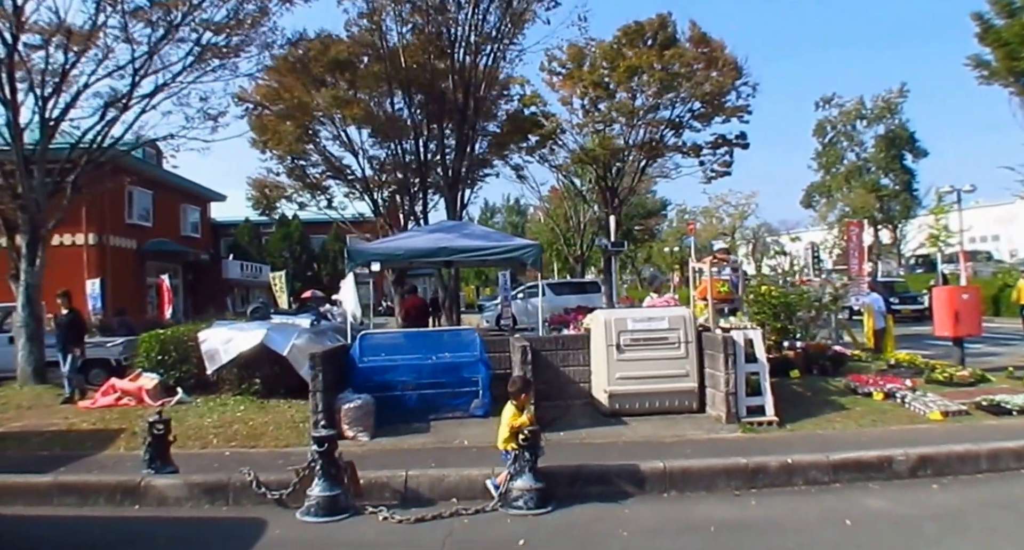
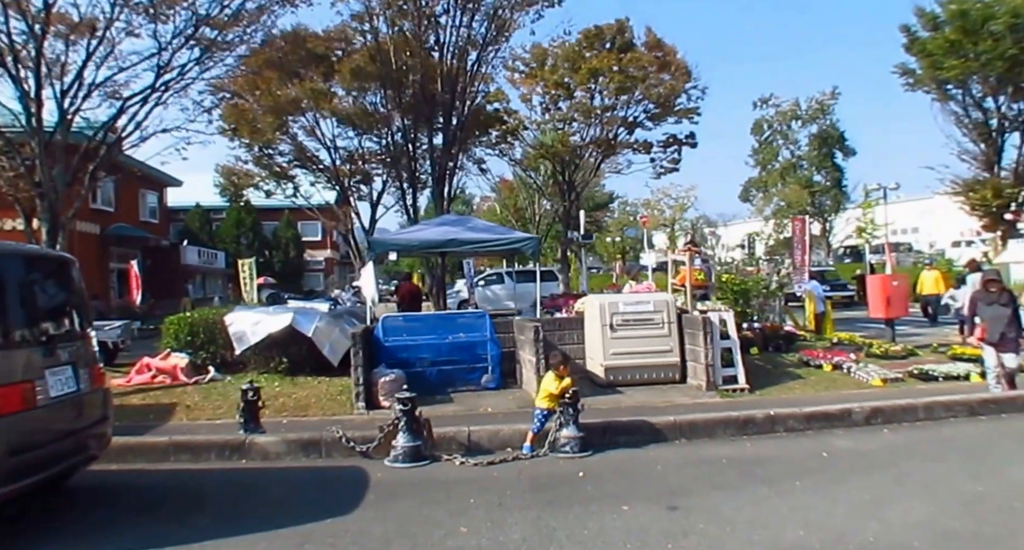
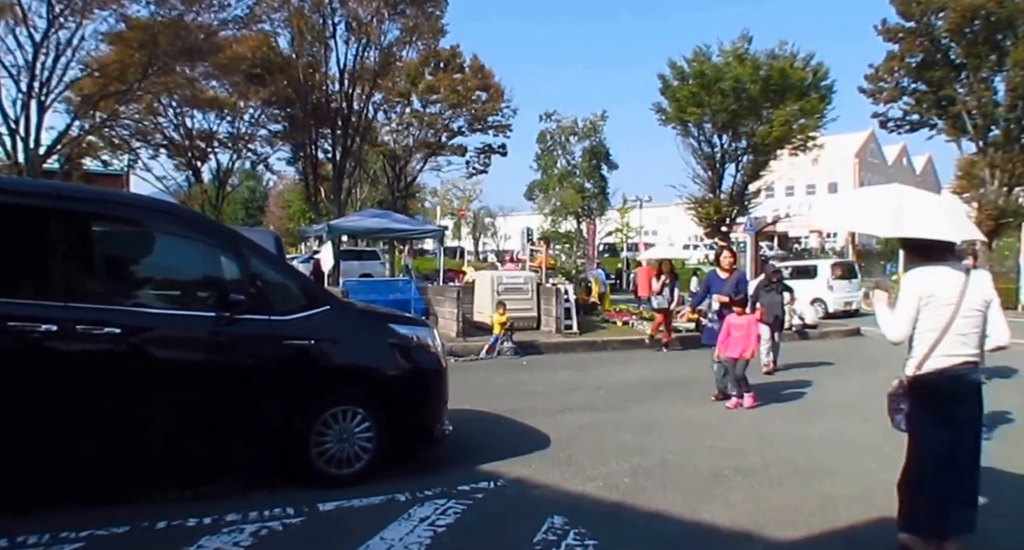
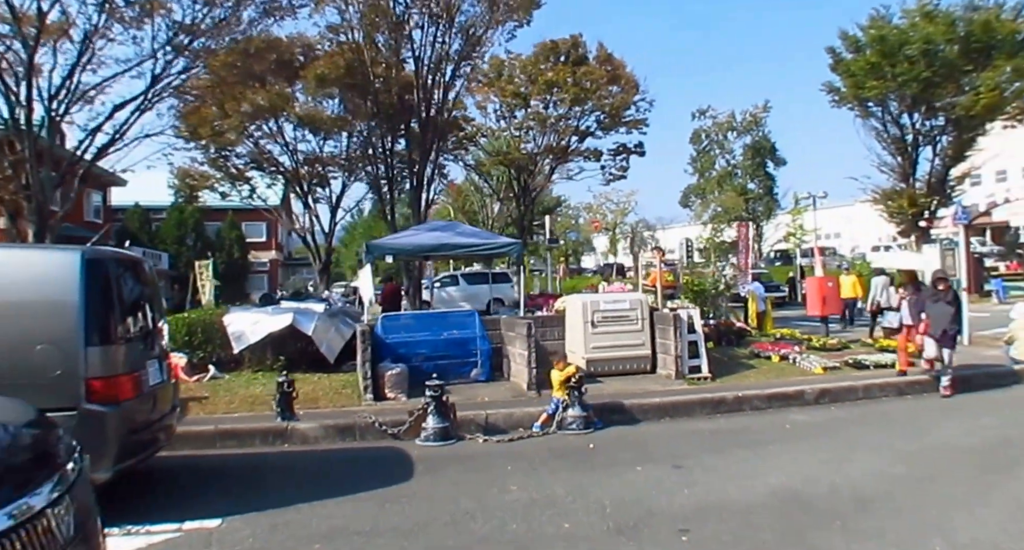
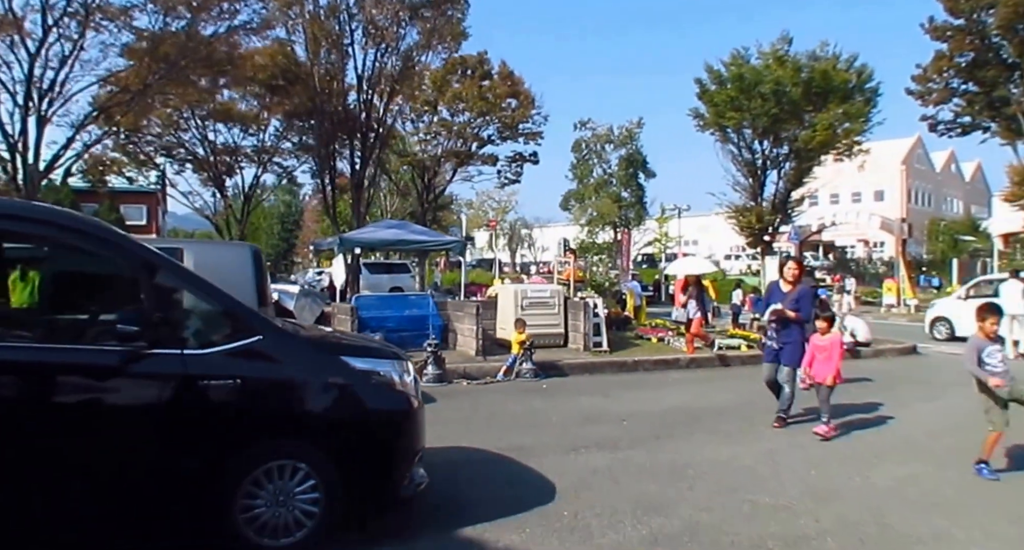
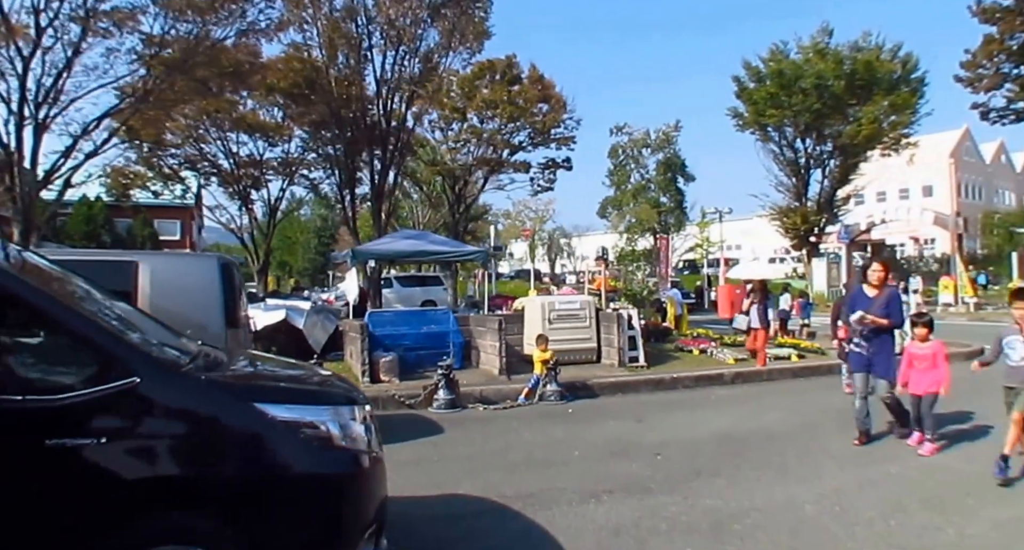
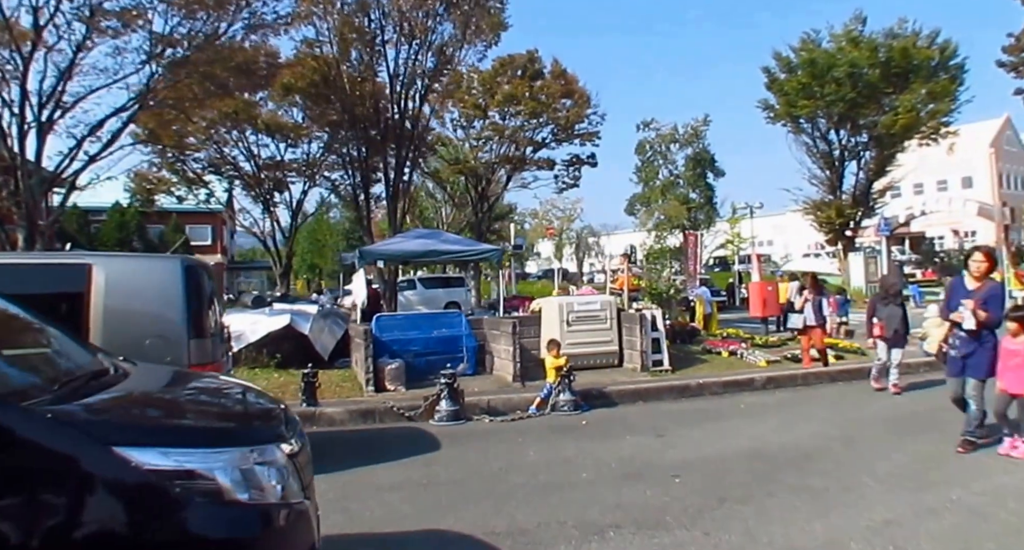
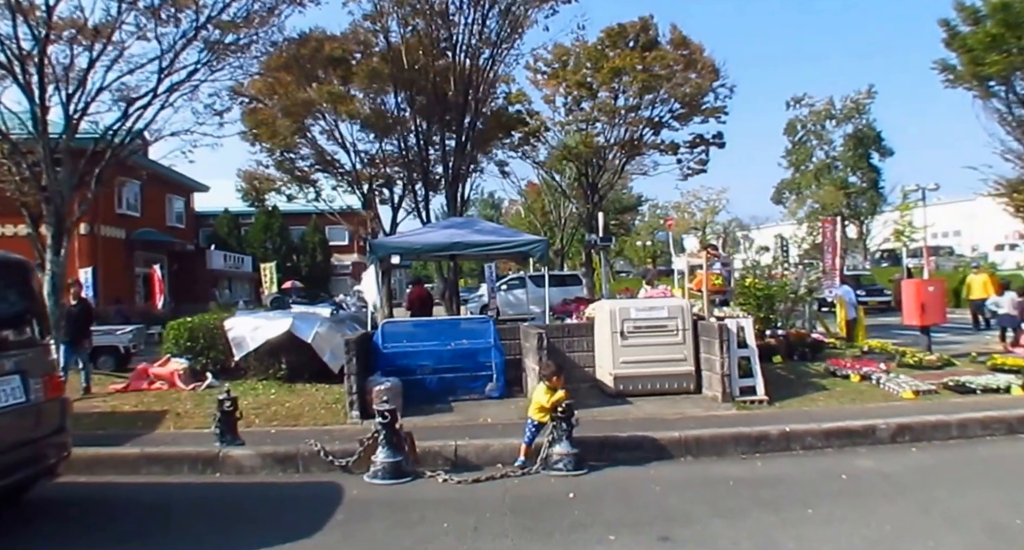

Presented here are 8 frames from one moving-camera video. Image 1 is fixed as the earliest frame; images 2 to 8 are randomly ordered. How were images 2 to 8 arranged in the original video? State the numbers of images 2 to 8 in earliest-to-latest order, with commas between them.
8, 2, 4, 7, 6, 5, 3
